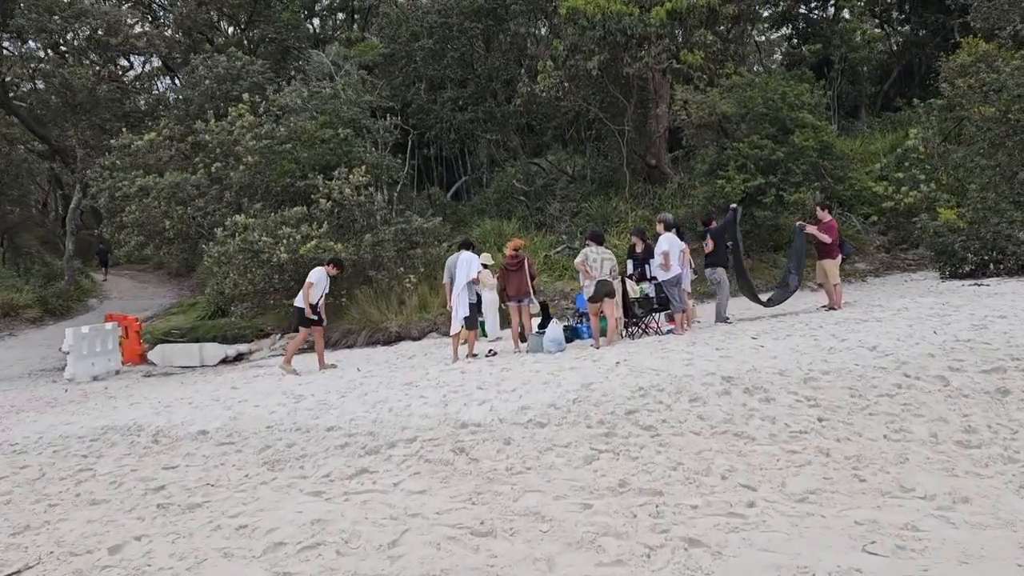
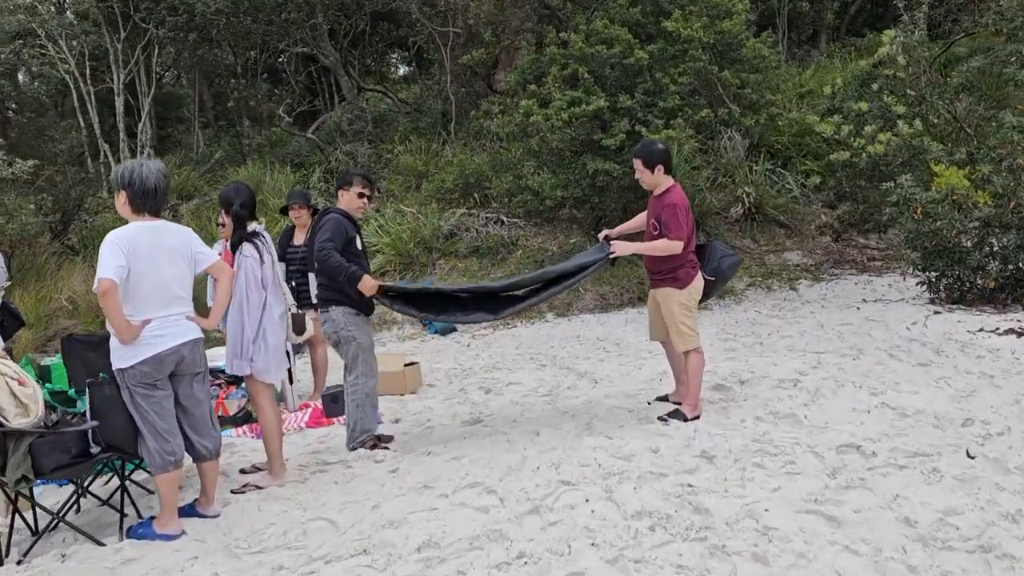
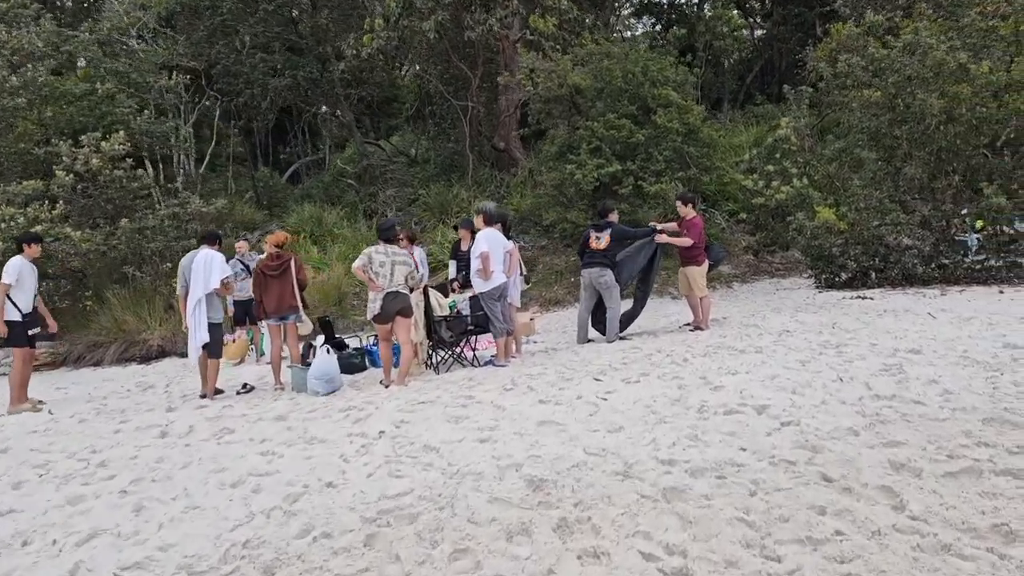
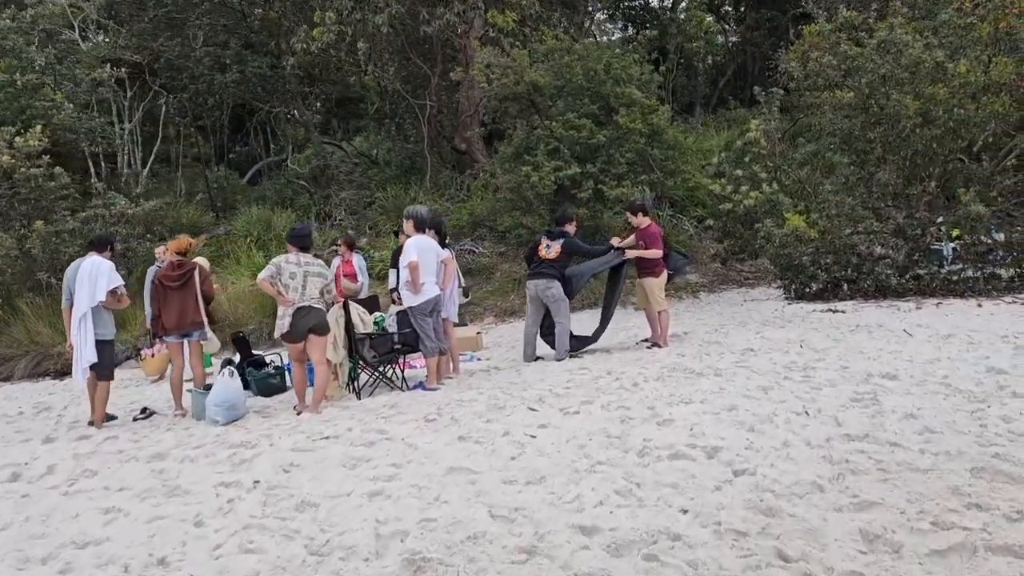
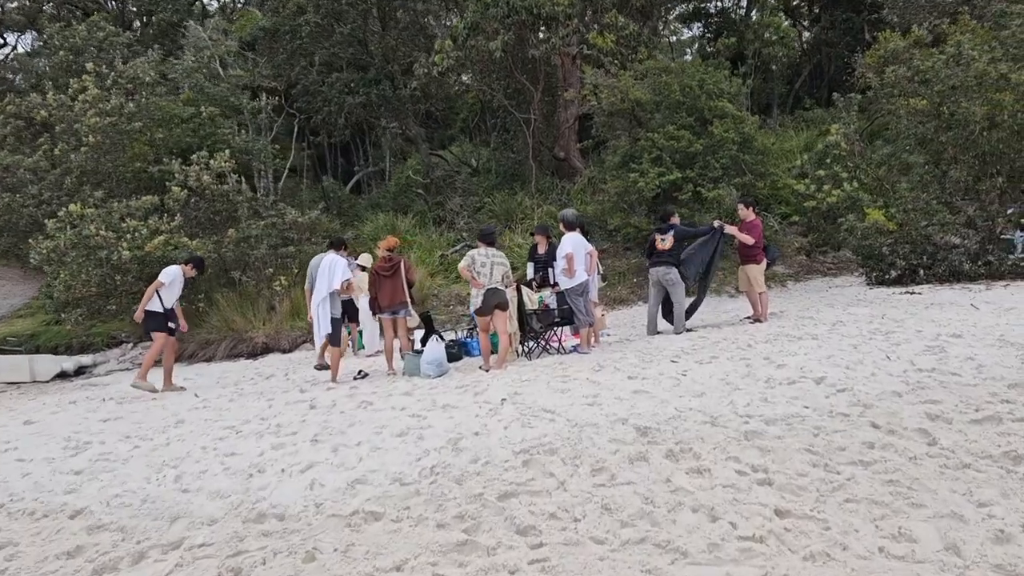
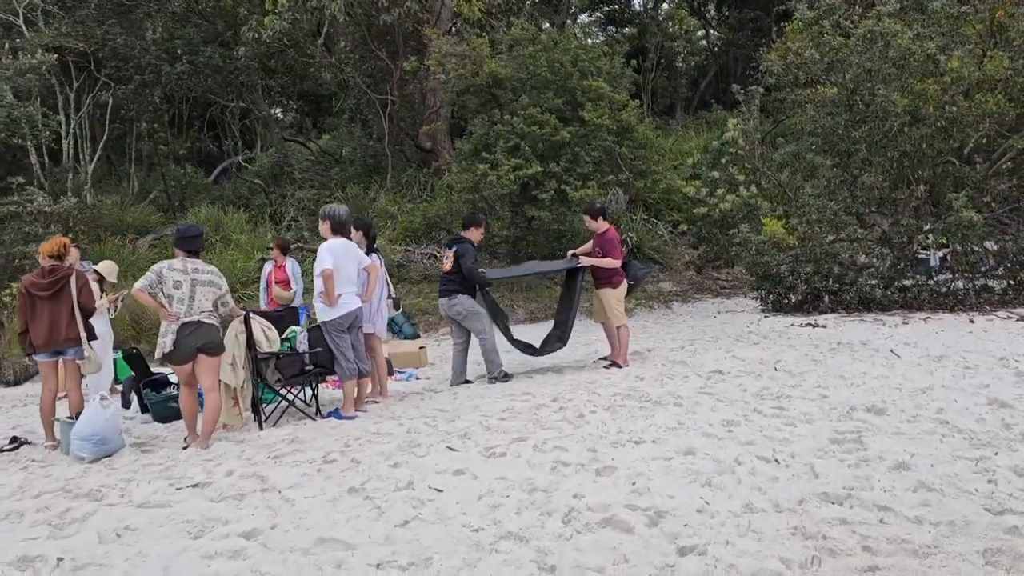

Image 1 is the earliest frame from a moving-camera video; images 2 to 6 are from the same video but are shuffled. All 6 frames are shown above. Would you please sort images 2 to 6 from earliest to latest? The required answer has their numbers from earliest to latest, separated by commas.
5, 3, 4, 6, 2
